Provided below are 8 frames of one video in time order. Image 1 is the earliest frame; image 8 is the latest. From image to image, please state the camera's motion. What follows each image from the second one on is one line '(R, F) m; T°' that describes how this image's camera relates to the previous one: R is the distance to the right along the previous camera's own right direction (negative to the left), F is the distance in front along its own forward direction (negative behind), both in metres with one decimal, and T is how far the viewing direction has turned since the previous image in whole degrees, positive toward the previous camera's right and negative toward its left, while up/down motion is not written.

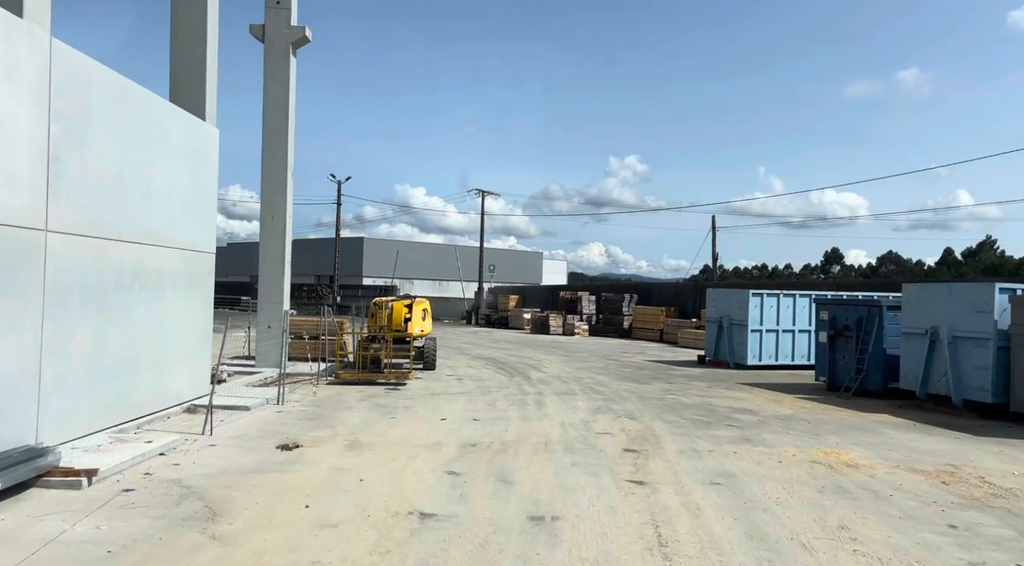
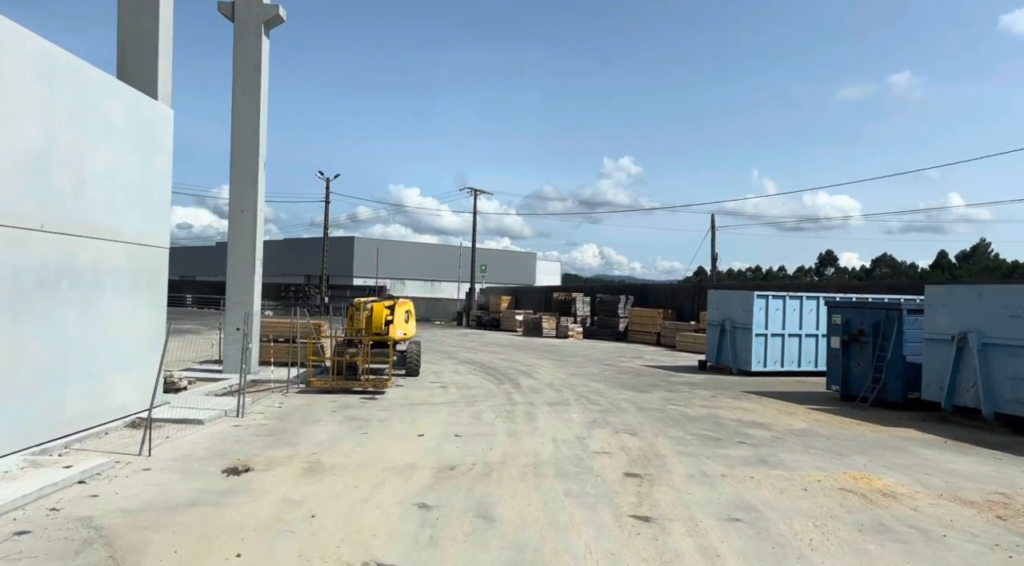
(+0.1, +1.3) m; +1°
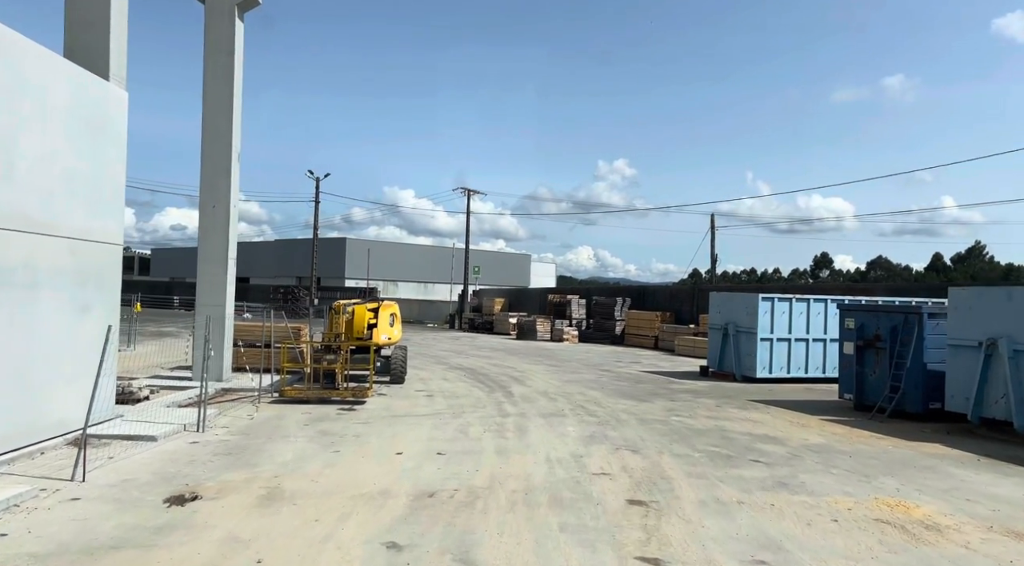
(+0.1, +1.1) m; 0°
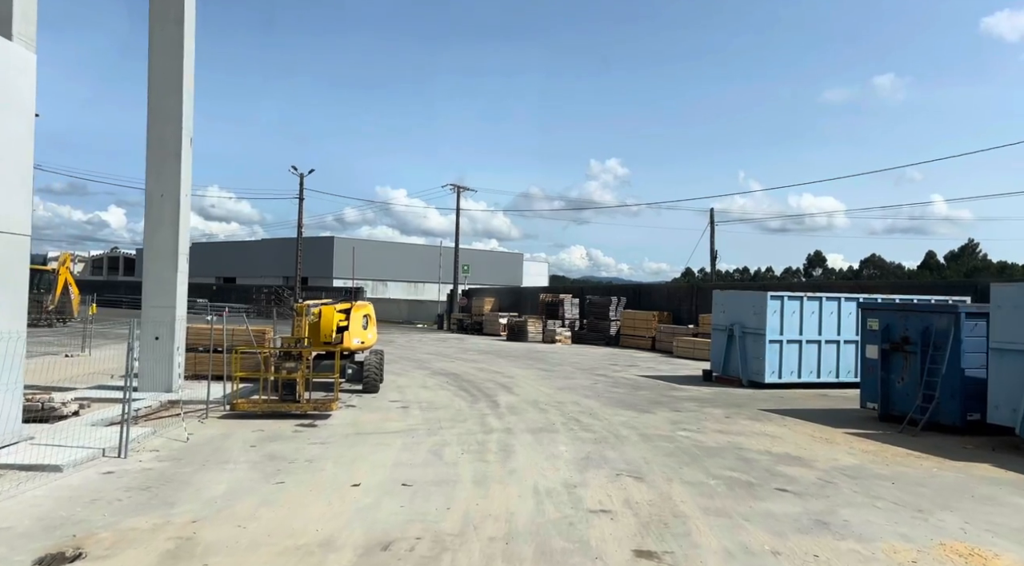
(+0.1, +1.6) m; +1°
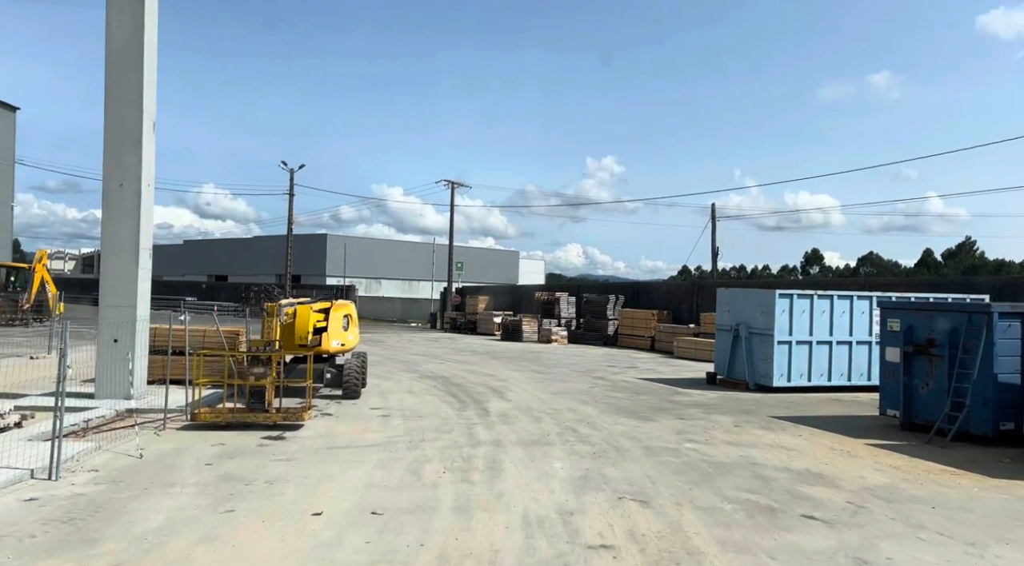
(+0.1, +1.1) m; 0°
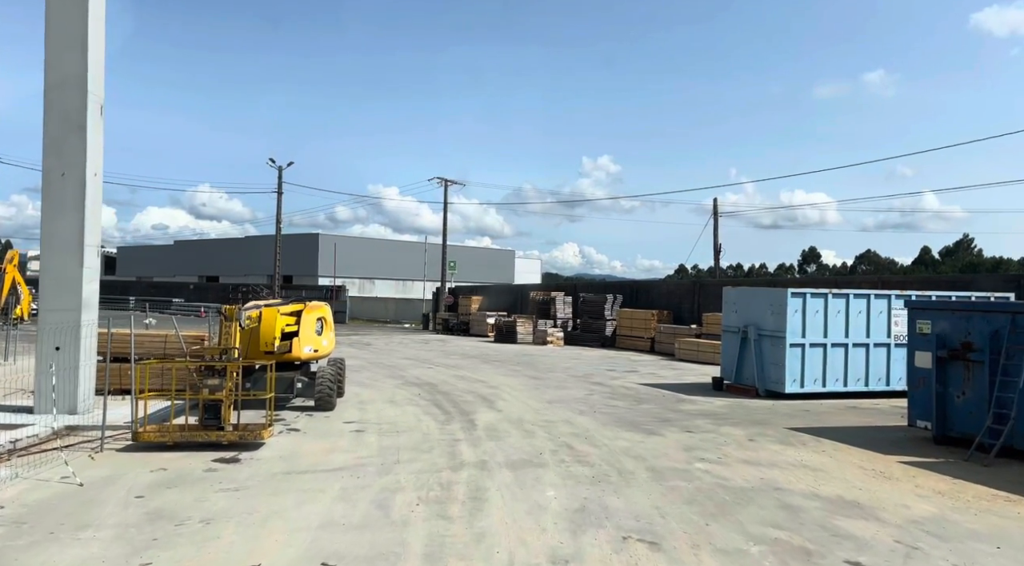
(+0.1, +1.2) m; 0°
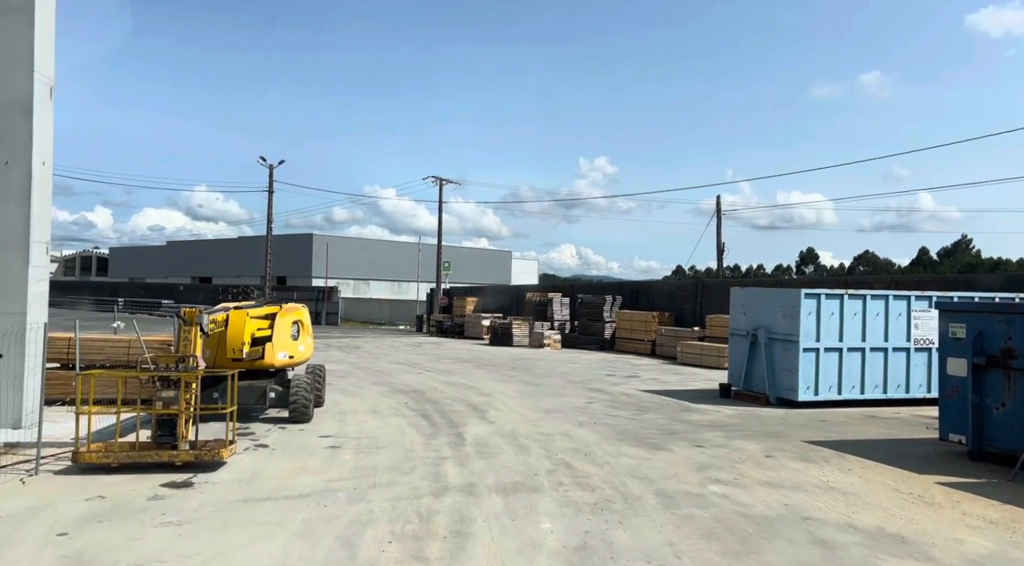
(+0.1, +1.0) m; 0°
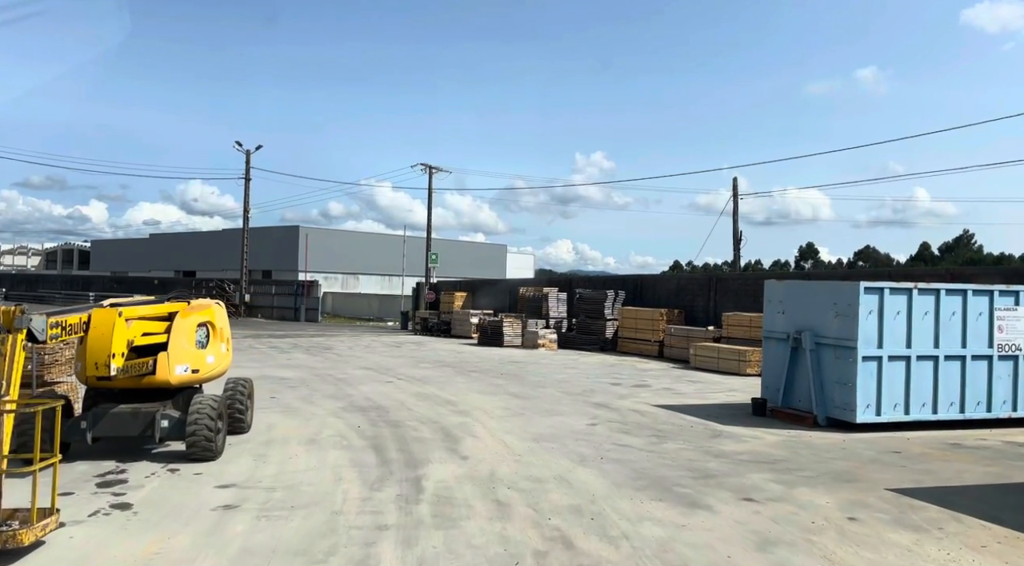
(+0.2, +3.0) m; 0°
